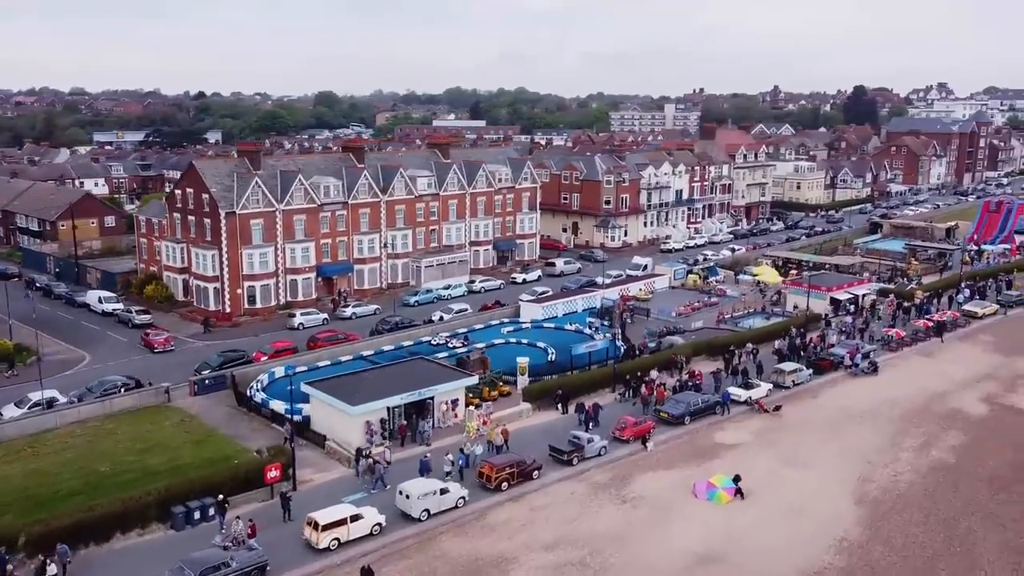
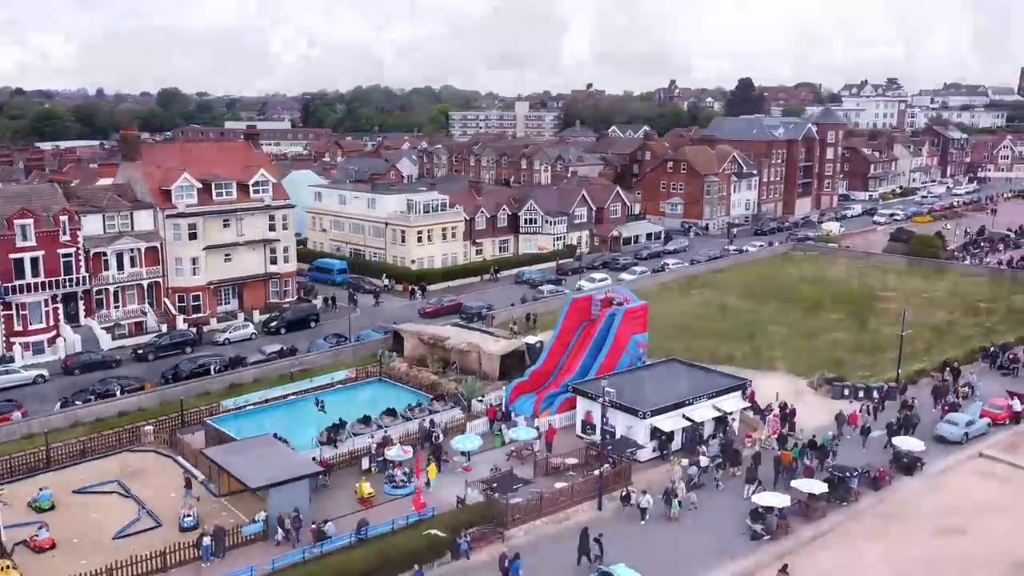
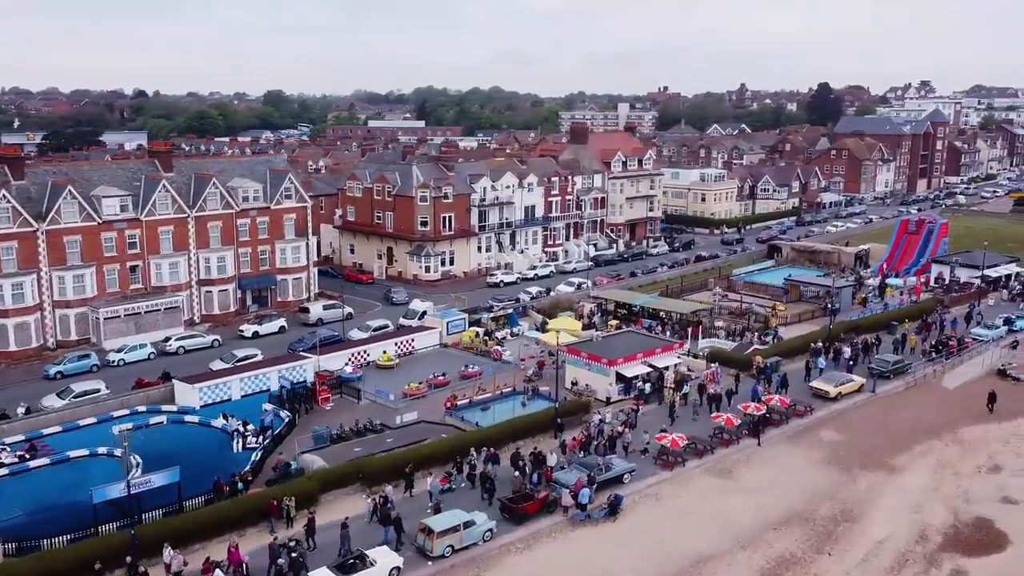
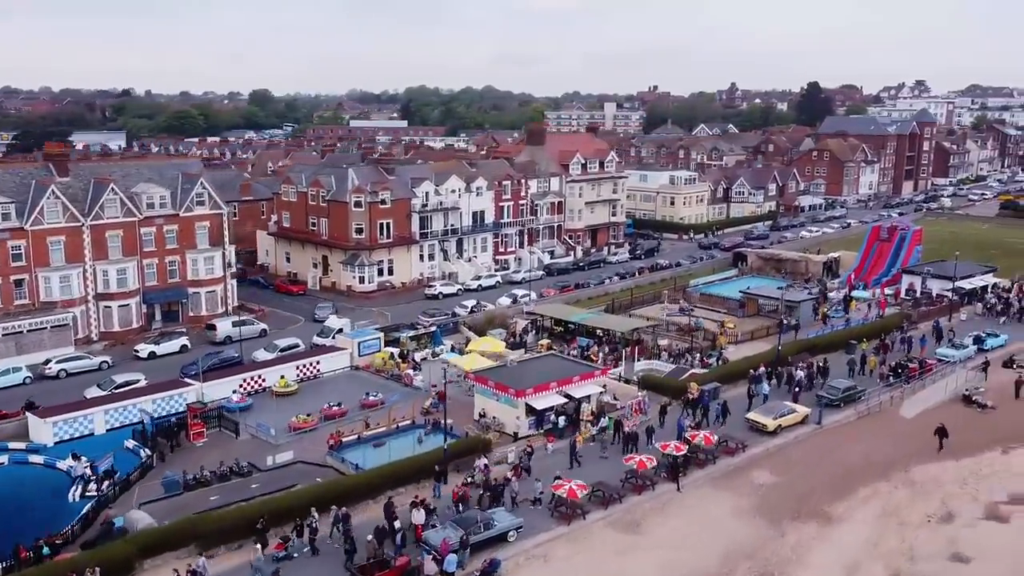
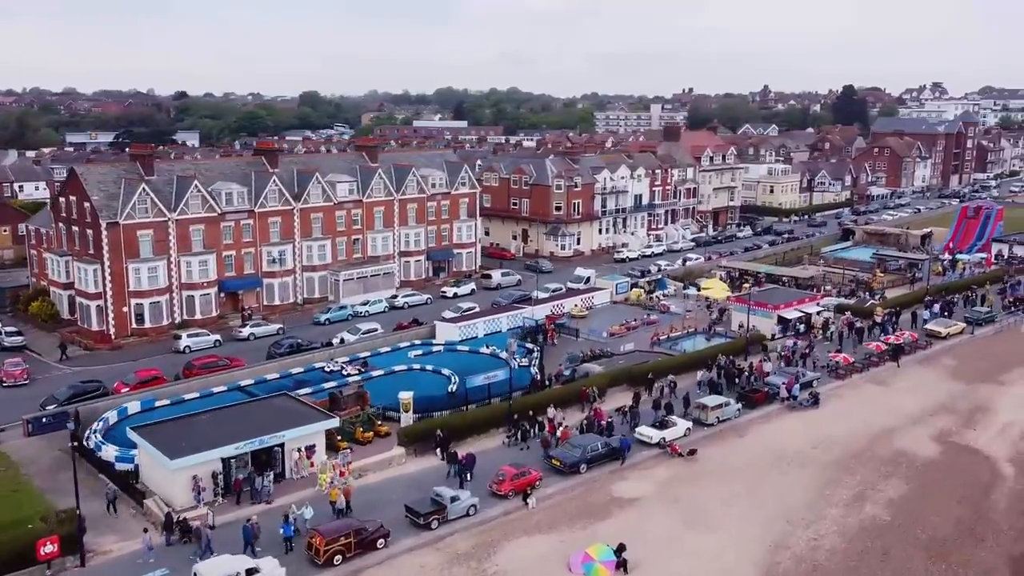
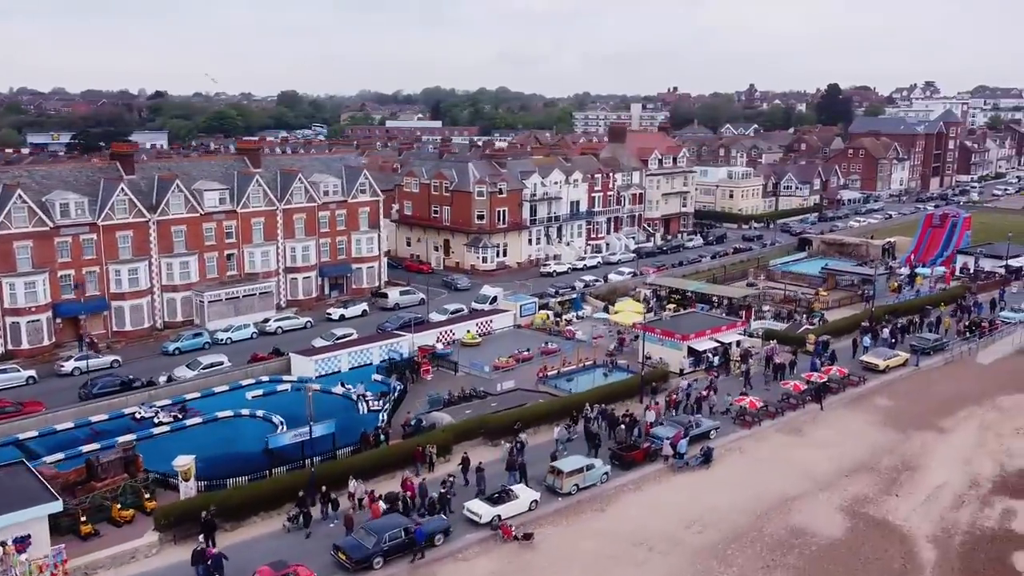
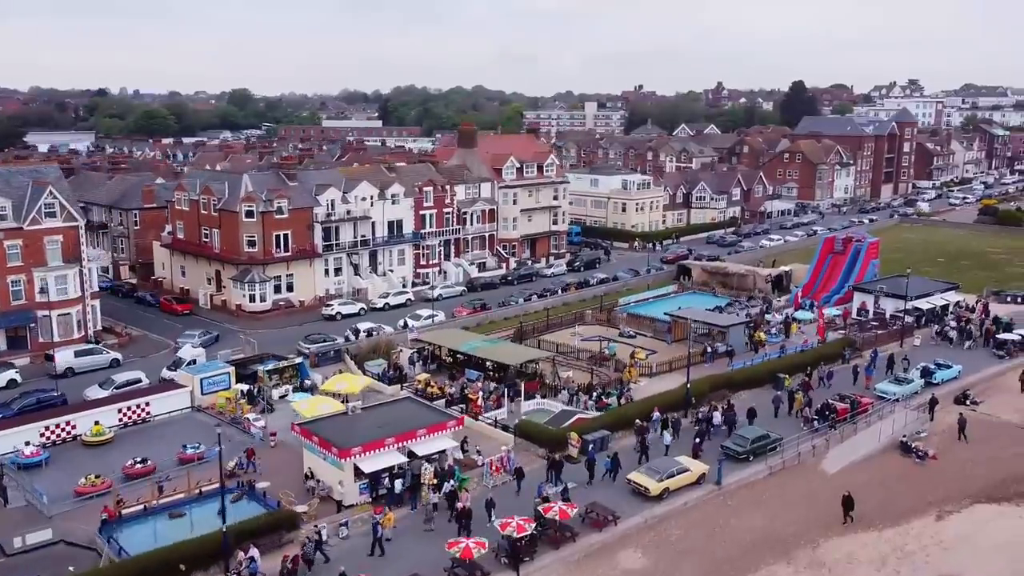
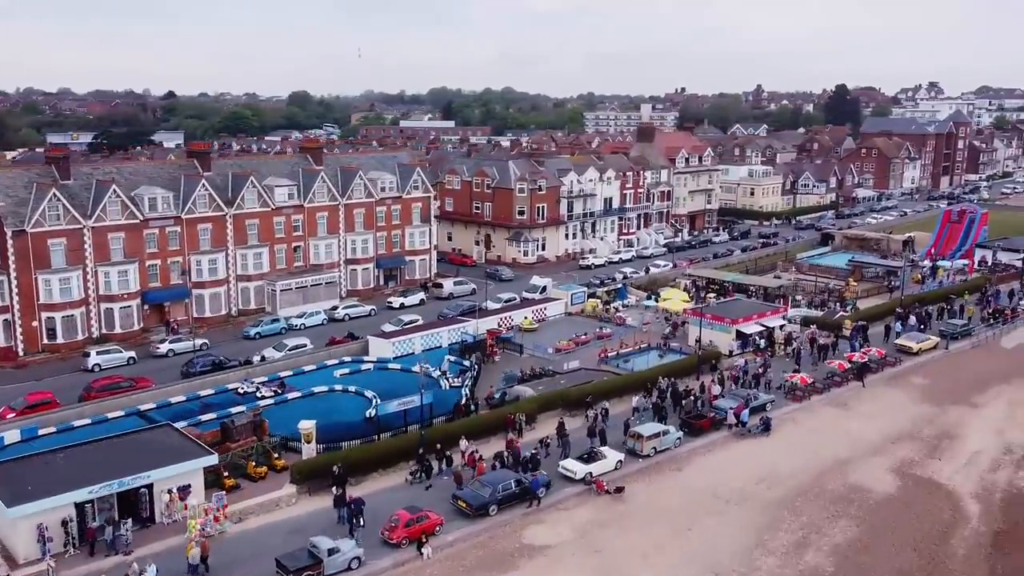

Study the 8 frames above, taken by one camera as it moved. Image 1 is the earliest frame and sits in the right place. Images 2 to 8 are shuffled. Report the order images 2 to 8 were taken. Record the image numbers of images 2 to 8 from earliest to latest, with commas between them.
5, 8, 6, 3, 4, 7, 2
